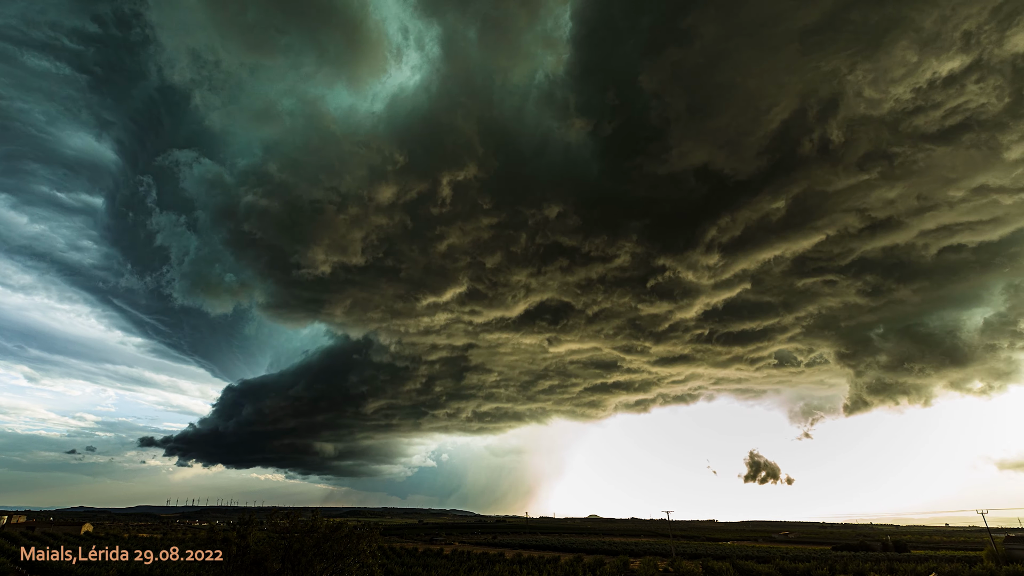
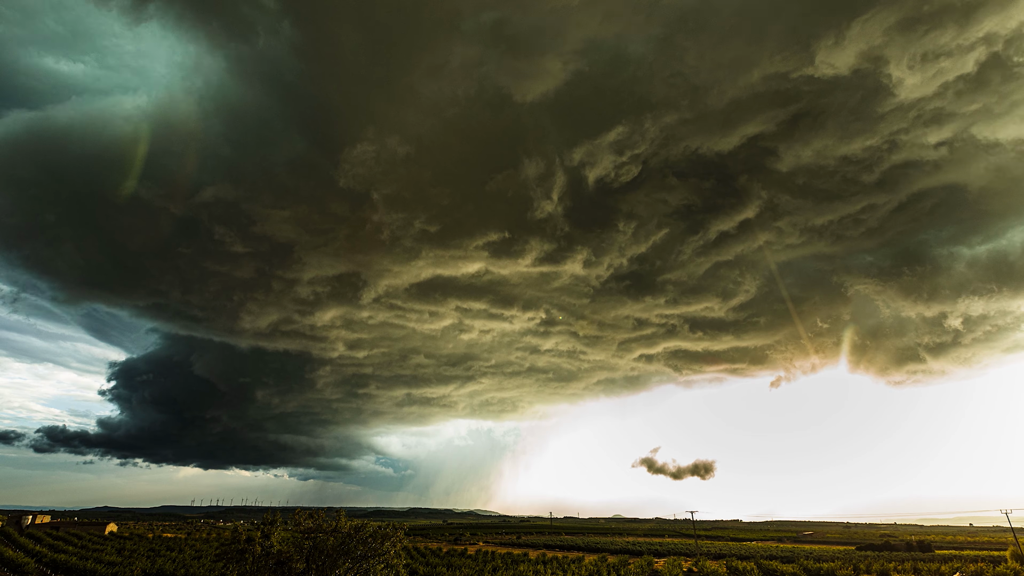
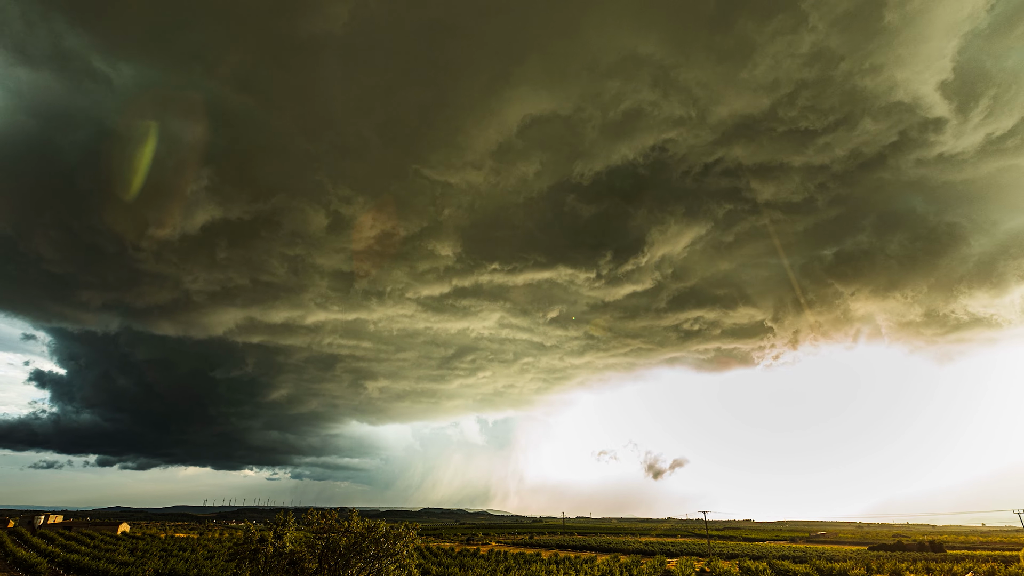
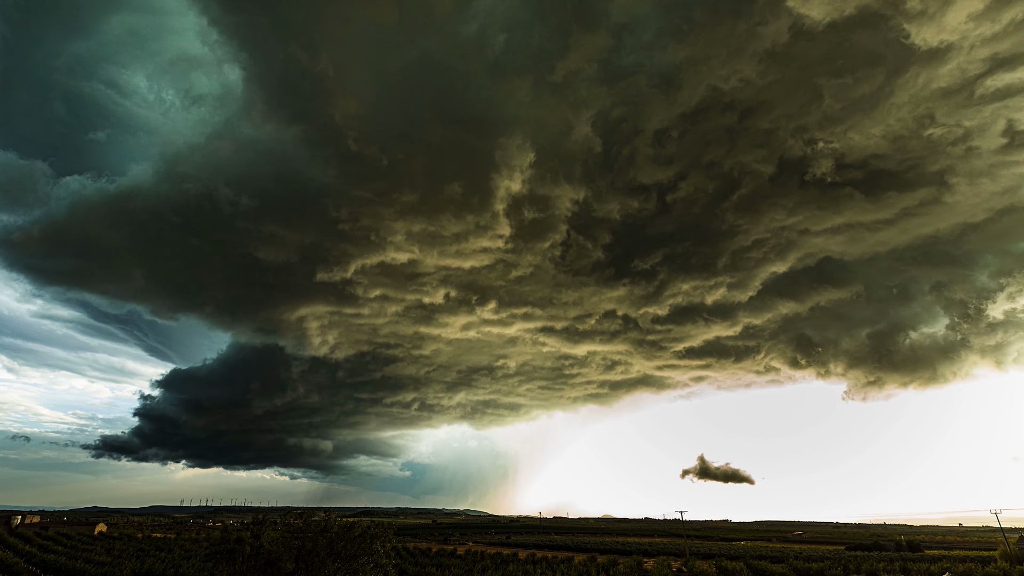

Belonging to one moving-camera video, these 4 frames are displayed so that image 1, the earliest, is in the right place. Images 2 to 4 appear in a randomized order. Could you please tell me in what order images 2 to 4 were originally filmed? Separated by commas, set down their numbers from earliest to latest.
4, 2, 3
